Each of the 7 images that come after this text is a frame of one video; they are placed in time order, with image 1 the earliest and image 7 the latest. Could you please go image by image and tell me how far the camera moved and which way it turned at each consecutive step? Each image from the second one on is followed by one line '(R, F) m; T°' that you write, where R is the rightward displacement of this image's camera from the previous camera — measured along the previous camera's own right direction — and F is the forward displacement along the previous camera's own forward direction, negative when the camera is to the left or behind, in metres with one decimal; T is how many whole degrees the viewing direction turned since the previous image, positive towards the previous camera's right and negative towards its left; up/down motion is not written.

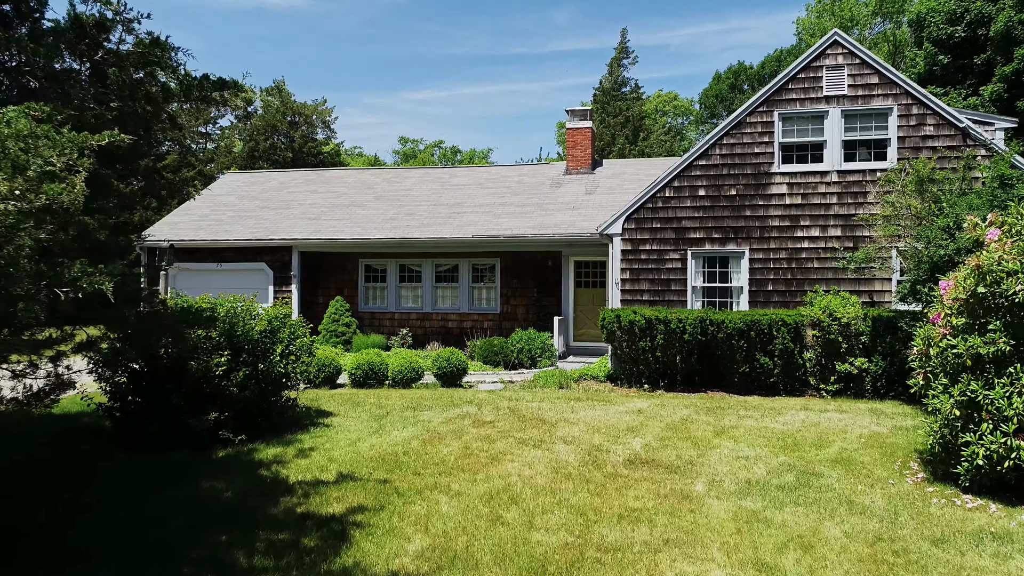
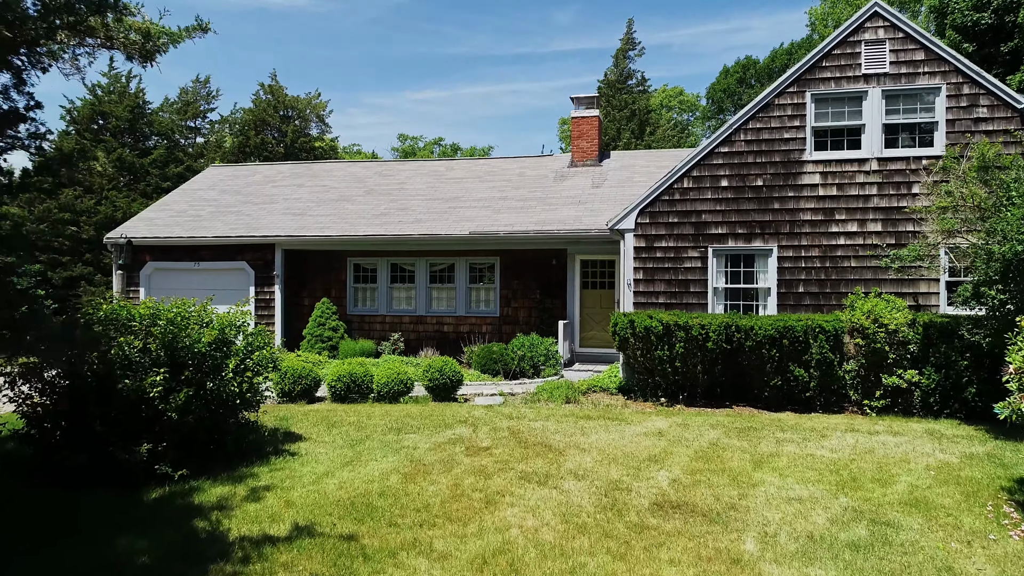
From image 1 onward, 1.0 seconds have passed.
(0.0, +1.2) m; 0°
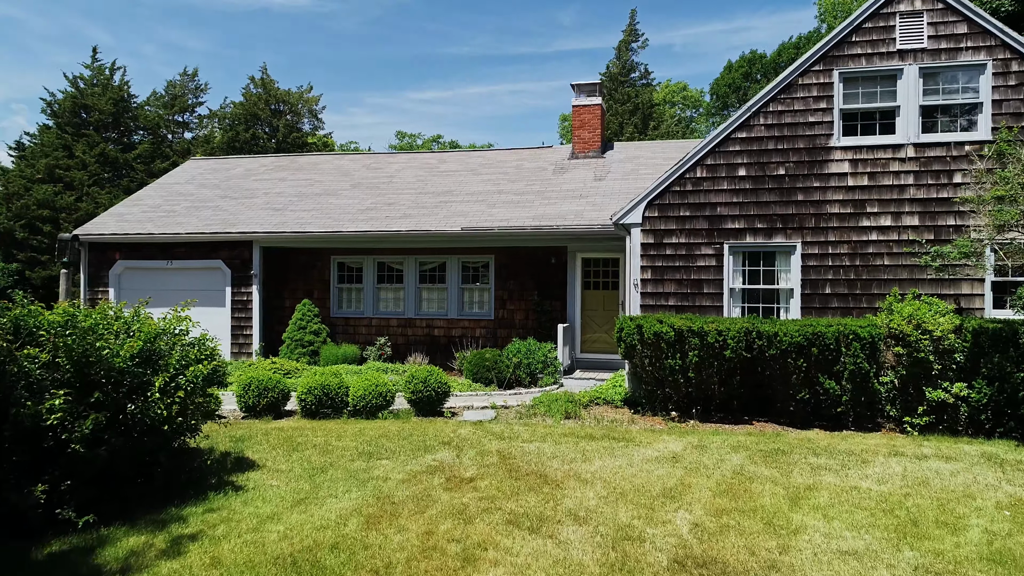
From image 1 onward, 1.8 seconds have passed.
(+0.1, +1.0) m; 0°
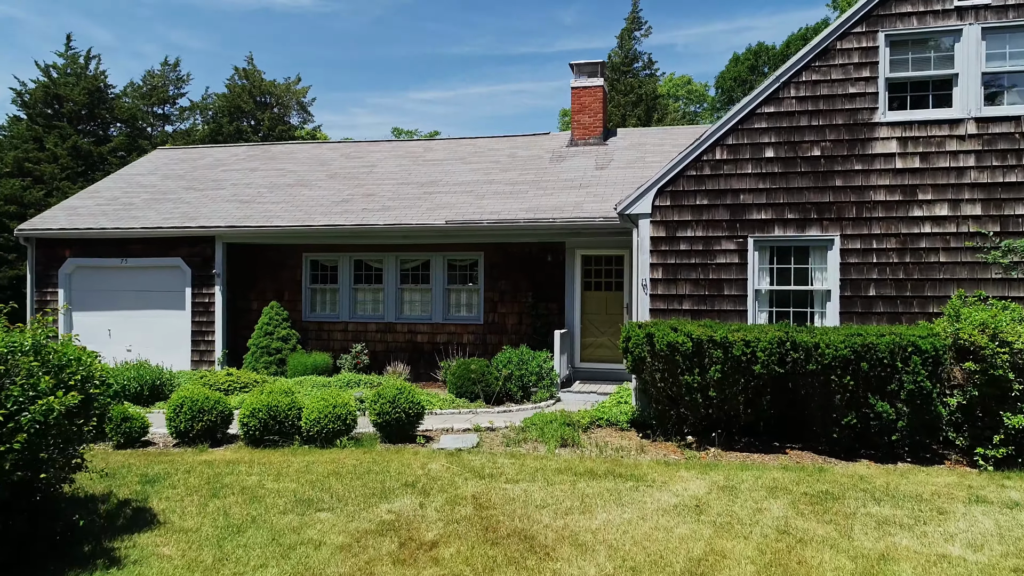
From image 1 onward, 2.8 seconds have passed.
(+0.2, +1.4) m; 0°
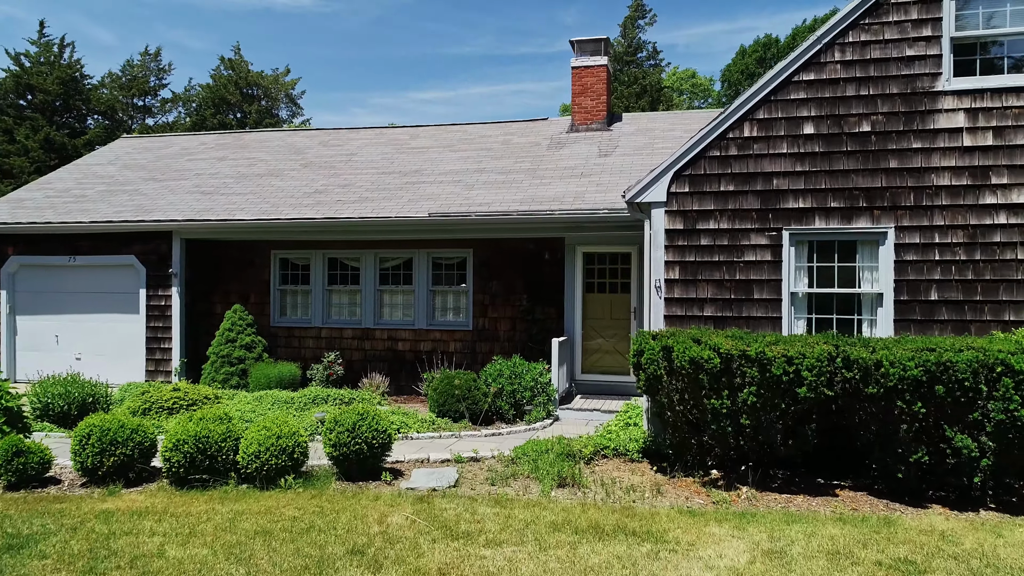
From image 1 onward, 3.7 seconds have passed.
(+0.1, +1.3) m; 0°
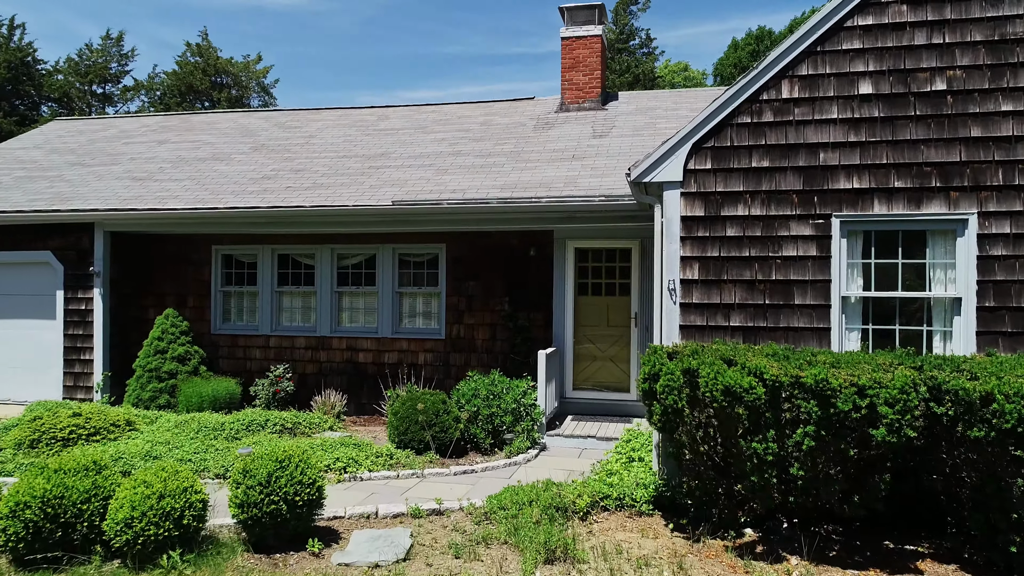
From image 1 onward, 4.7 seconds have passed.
(+0.1, +1.5) m; +1°
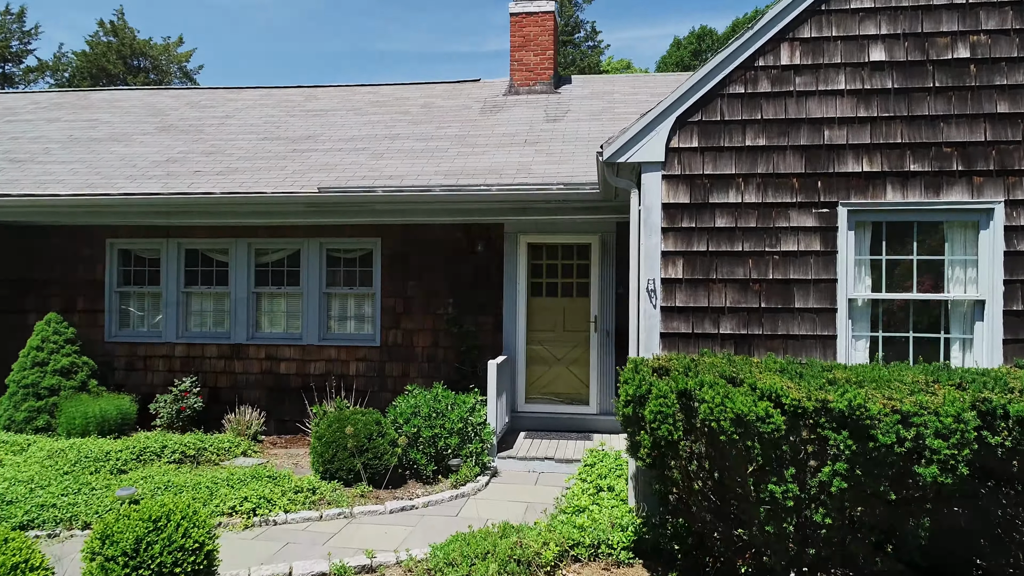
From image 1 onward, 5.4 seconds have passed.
(-0.1, +1.0) m; +5°
